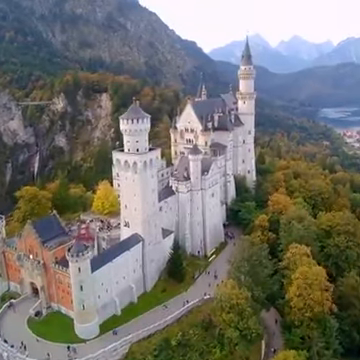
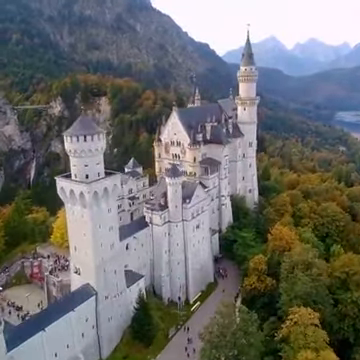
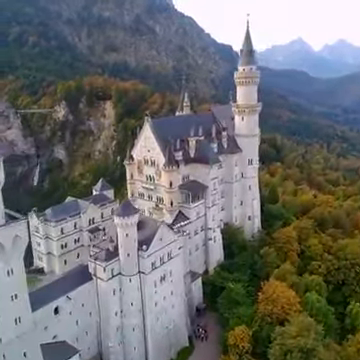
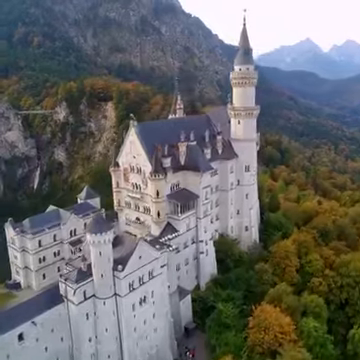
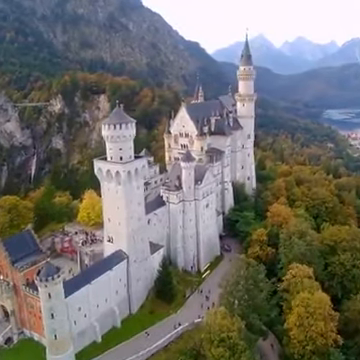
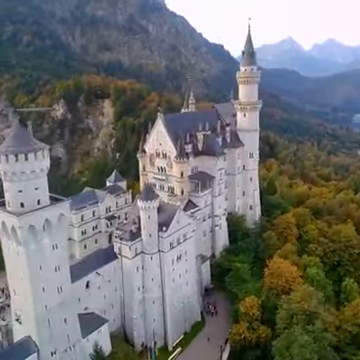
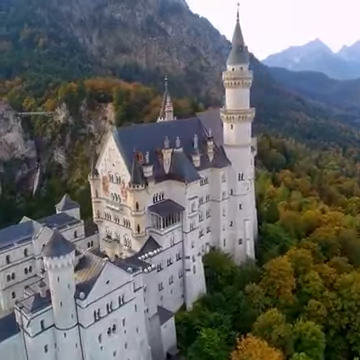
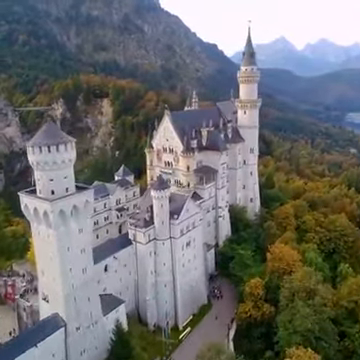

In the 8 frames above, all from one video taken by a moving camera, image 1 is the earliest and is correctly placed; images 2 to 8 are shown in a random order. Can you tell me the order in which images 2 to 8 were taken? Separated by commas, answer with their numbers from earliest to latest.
5, 2, 8, 6, 3, 4, 7
